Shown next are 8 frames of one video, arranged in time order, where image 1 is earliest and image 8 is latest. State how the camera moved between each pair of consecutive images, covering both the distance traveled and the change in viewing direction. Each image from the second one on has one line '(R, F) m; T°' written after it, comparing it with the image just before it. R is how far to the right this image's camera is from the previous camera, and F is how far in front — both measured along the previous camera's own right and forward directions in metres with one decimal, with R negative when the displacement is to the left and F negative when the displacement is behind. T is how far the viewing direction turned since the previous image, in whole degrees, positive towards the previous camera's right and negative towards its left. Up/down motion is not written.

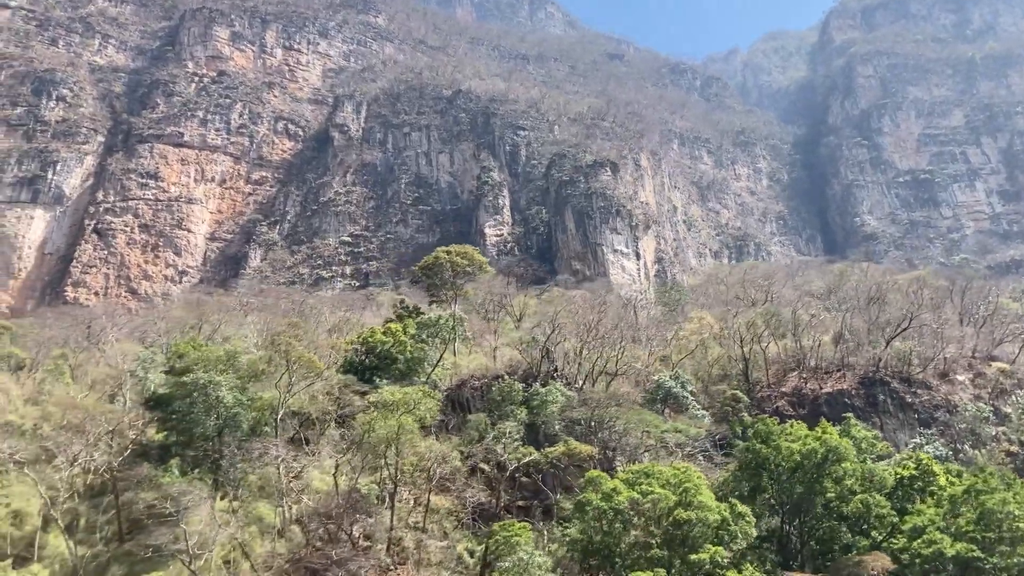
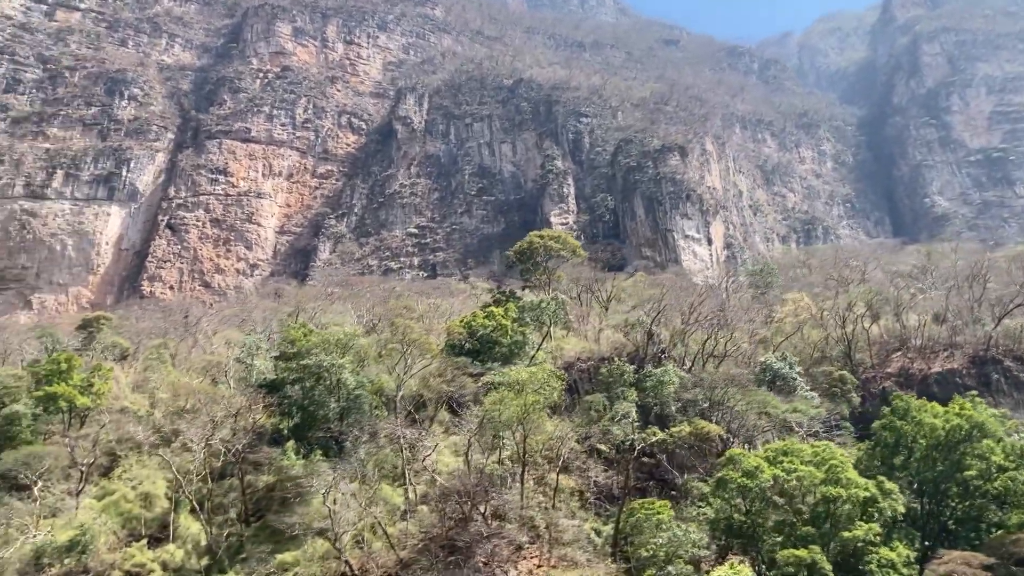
(-1.8, +0.1) m; -3°
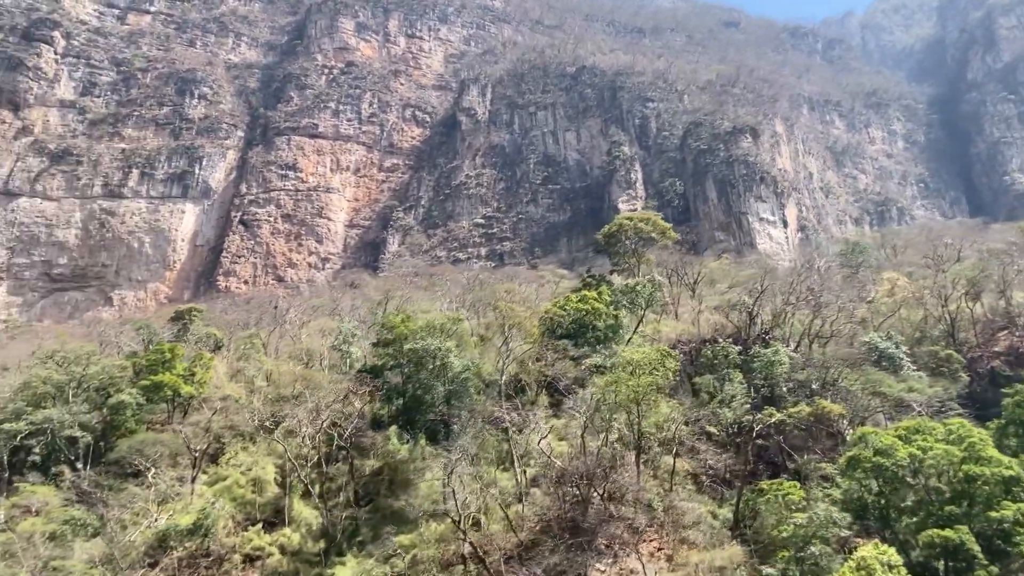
(-1.3, +0.2) m; -3°
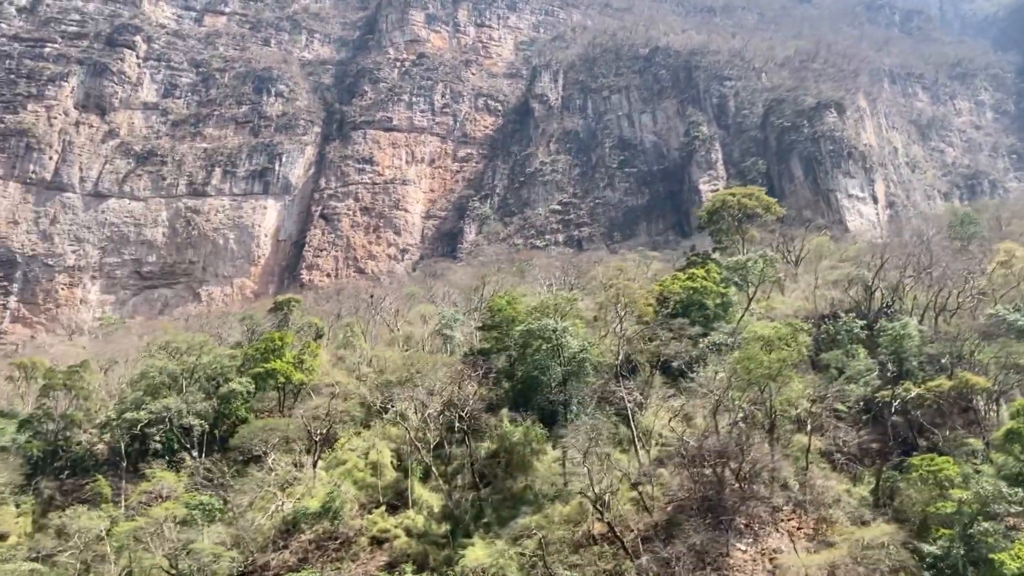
(-1.3, +0.3) m; -4°
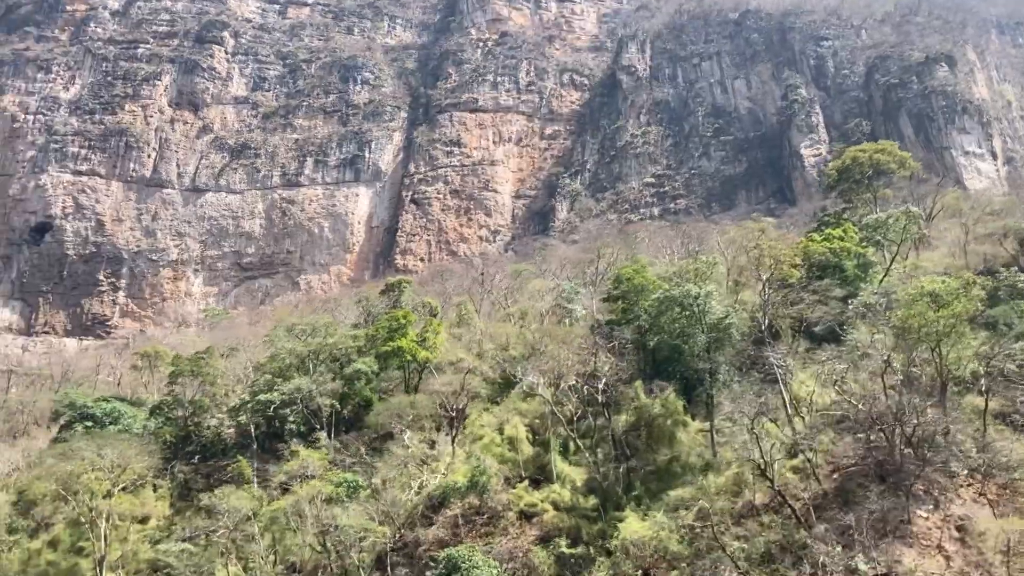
(-1.4, +0.5) m; -5°
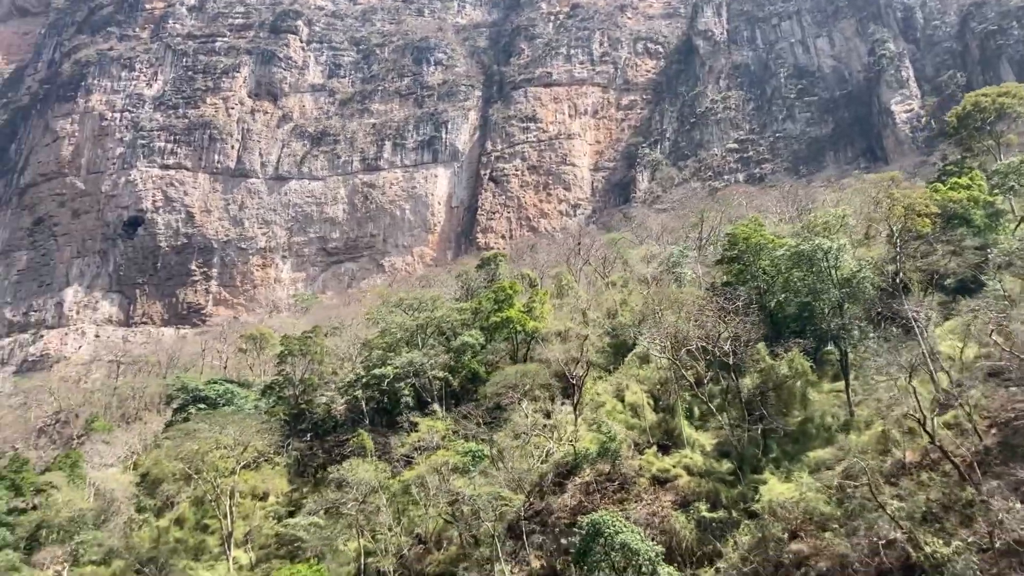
(-1.2, +0.3) m; -4°
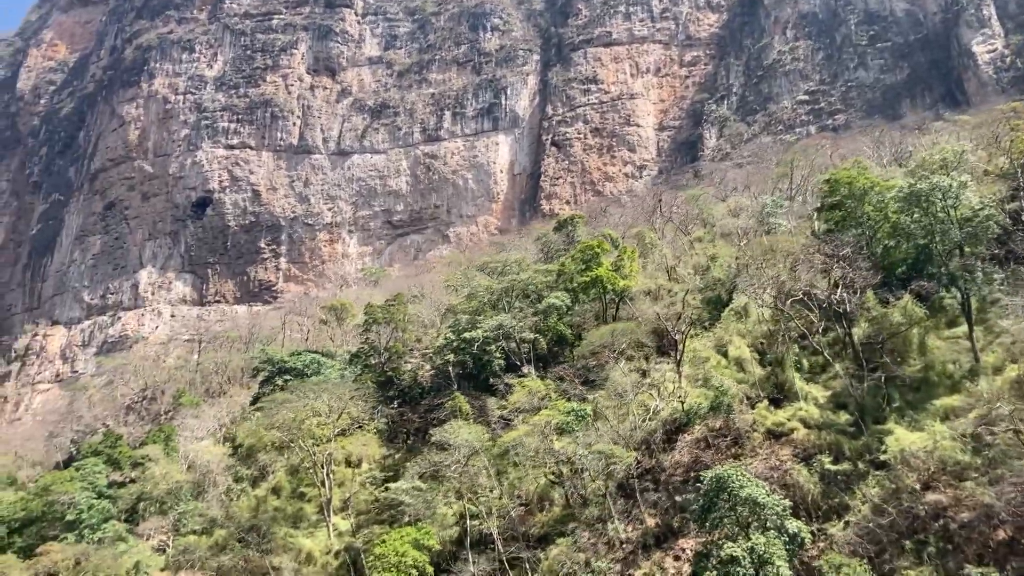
(-1.0, +0.5) m; -3°
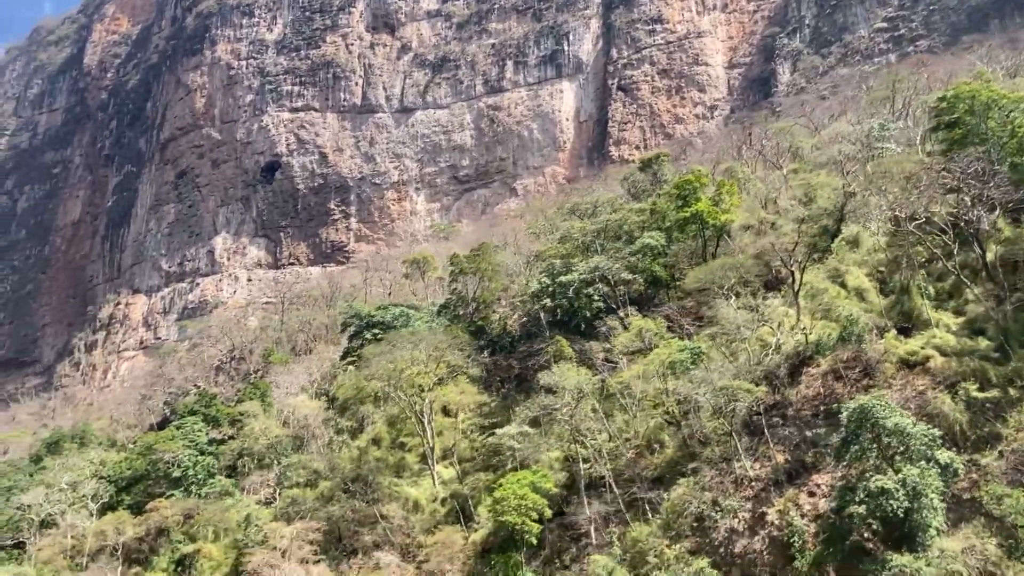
(-1.1, +0.5) m; -4°
